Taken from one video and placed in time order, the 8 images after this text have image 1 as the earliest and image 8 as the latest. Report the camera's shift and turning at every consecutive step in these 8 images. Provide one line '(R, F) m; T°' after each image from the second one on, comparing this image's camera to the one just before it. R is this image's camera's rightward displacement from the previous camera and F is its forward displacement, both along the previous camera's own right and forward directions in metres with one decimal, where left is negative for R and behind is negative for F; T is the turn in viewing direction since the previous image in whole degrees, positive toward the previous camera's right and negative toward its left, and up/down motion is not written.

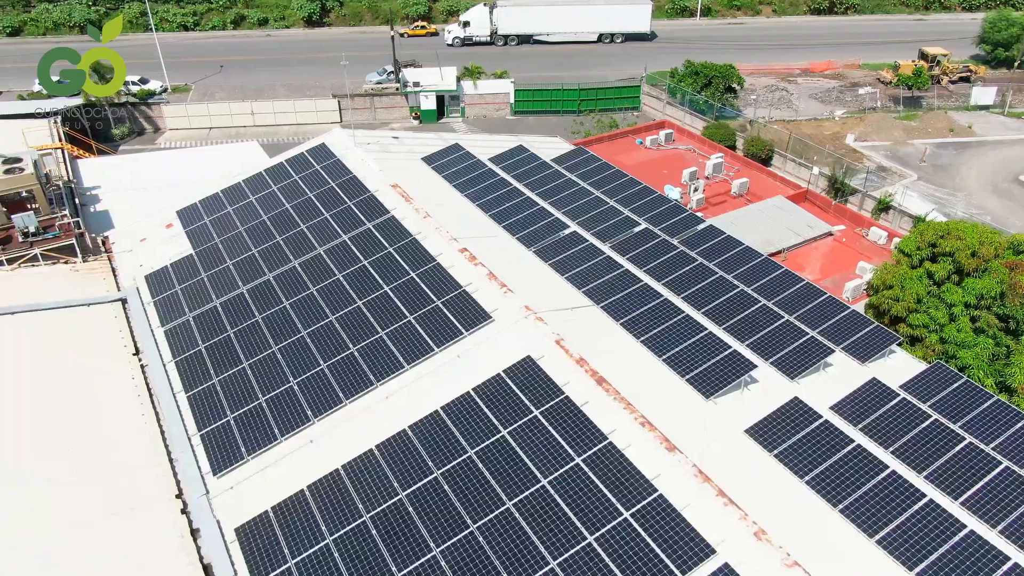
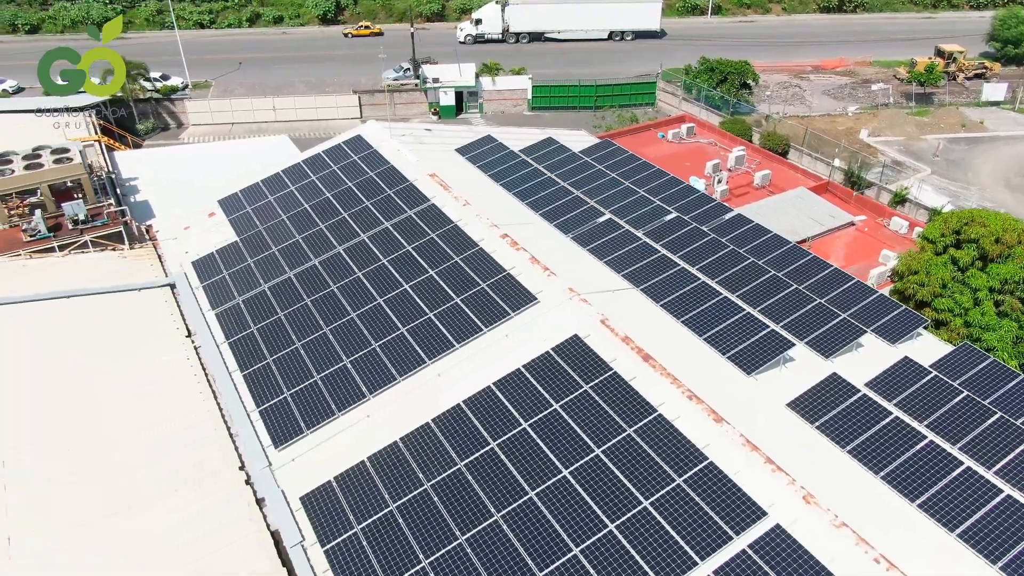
(-1.0, -0.8) m; 0°
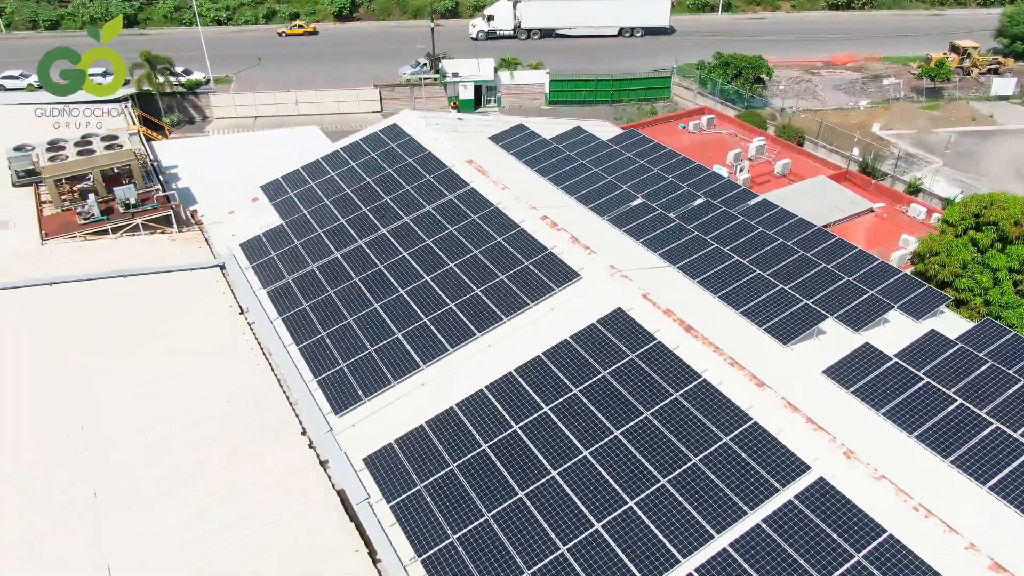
(-1.0, -1.1) m; 0°
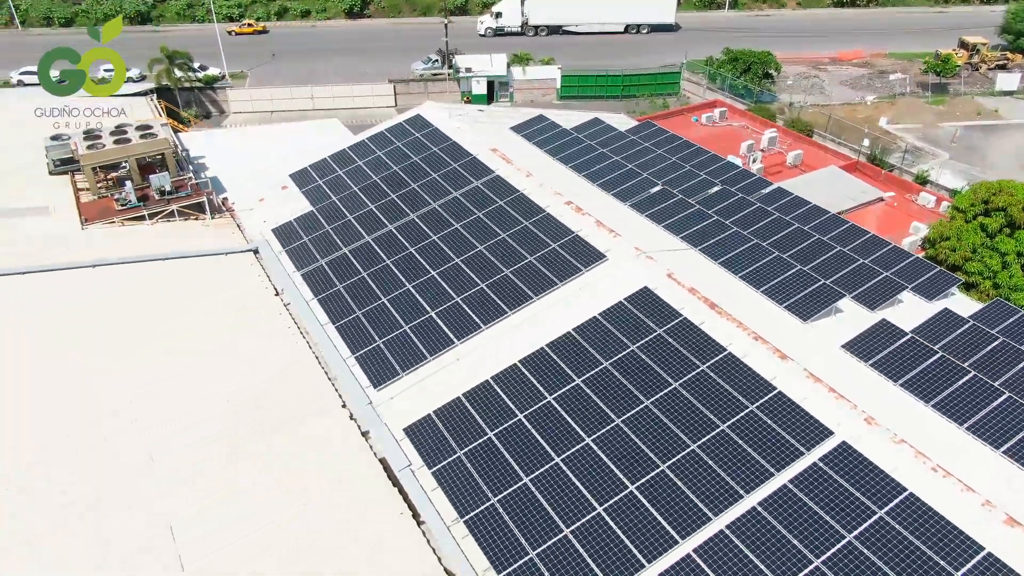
(-0.7, -1.0) m; 0°
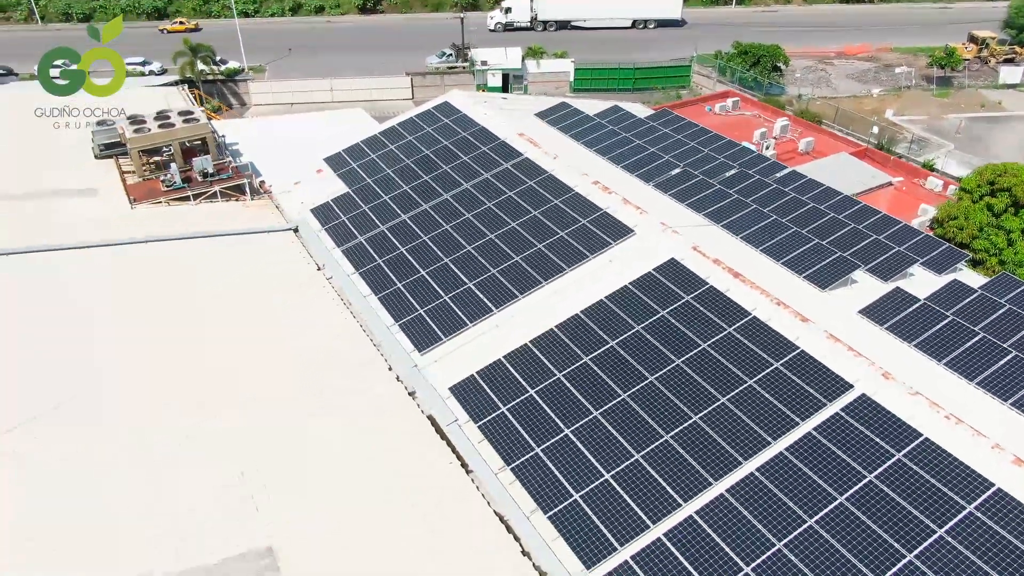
(-0.9, -1.5) m; 0°
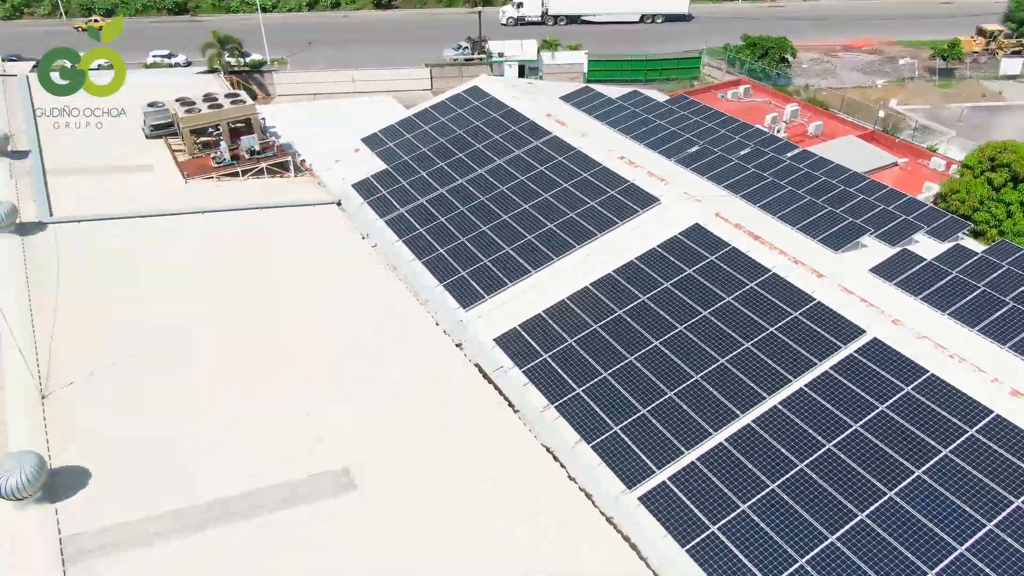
(-1.0, -2.0) m; 0°
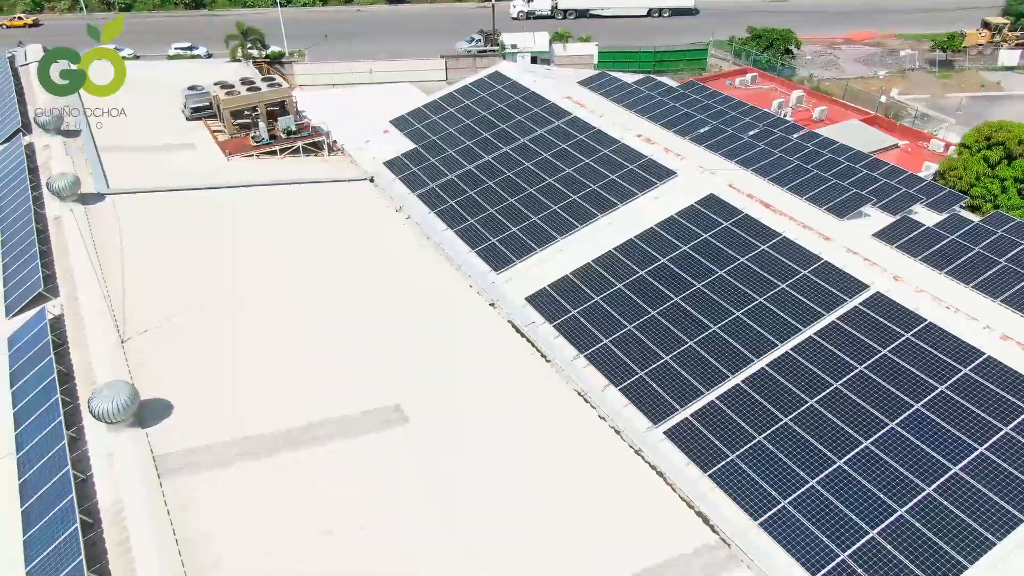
(-0.8, -2.0) m; 0°
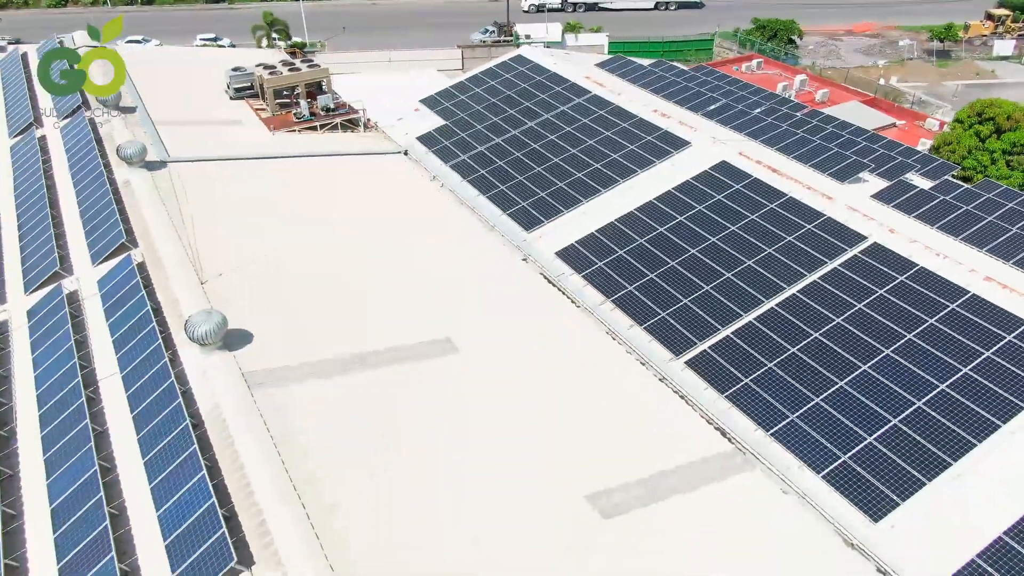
(-0.9, -2.7) m; 0°
